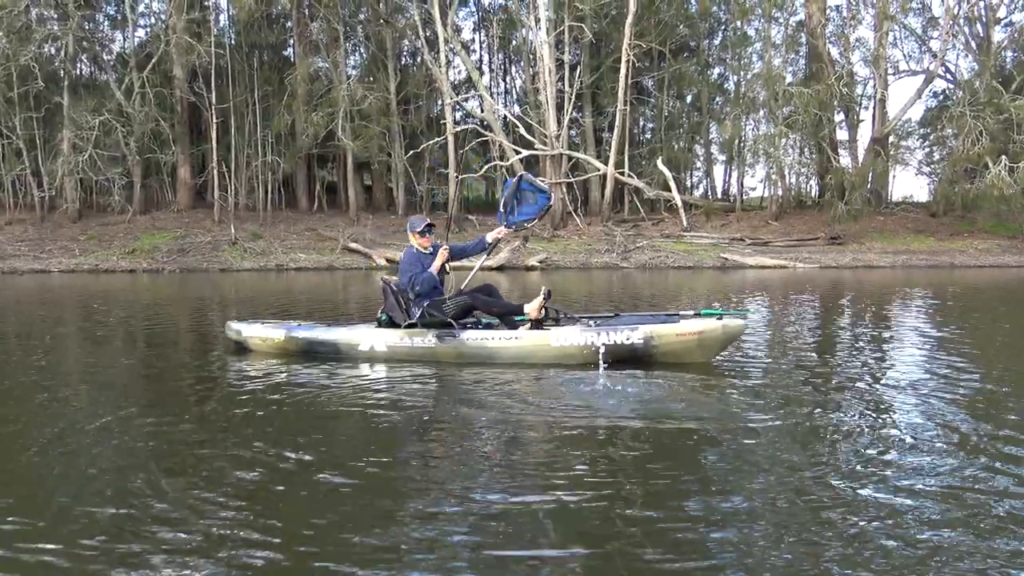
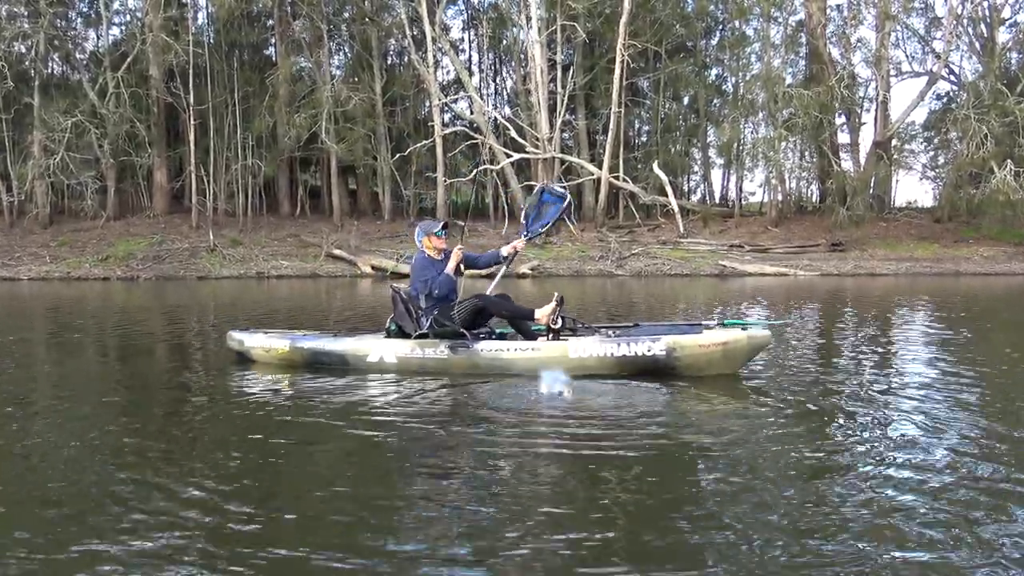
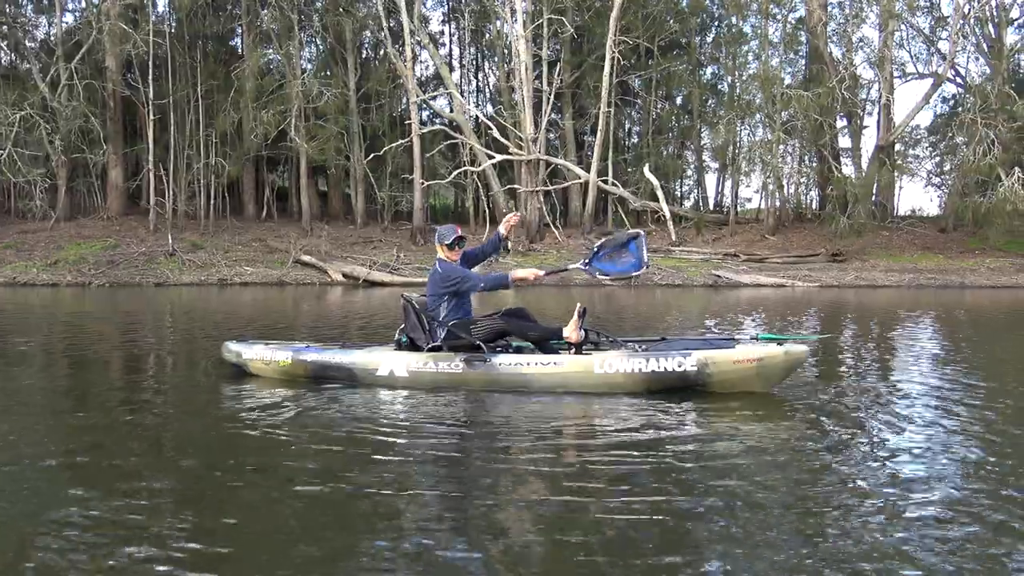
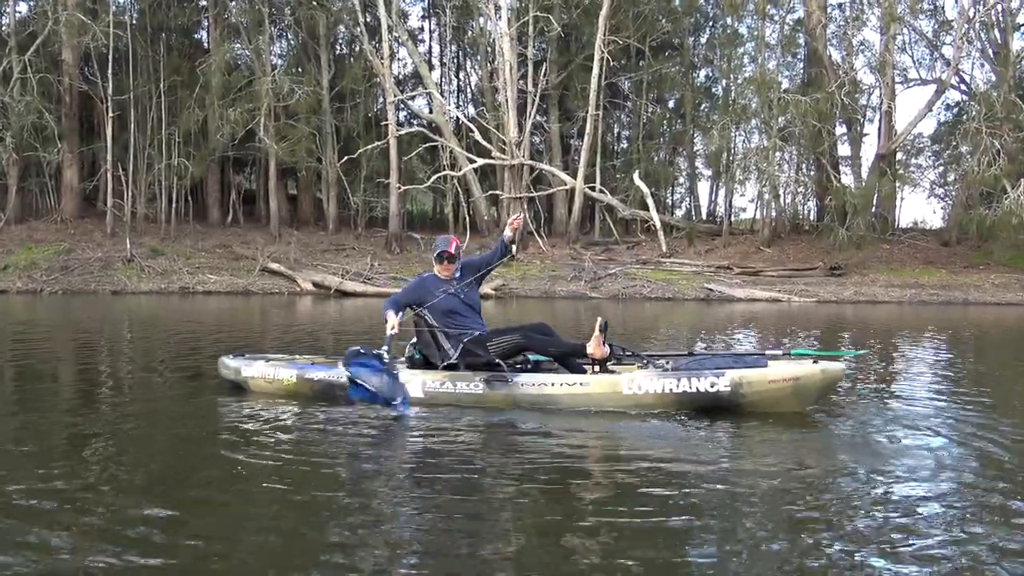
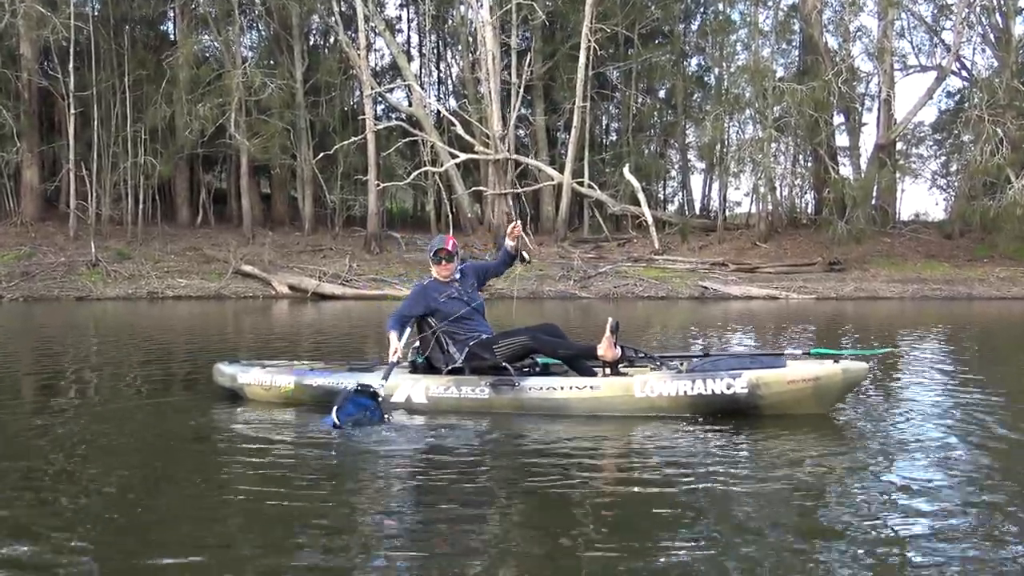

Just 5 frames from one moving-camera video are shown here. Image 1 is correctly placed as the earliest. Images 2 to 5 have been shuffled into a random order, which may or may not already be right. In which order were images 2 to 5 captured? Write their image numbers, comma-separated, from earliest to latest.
2, 3, 4, 5
